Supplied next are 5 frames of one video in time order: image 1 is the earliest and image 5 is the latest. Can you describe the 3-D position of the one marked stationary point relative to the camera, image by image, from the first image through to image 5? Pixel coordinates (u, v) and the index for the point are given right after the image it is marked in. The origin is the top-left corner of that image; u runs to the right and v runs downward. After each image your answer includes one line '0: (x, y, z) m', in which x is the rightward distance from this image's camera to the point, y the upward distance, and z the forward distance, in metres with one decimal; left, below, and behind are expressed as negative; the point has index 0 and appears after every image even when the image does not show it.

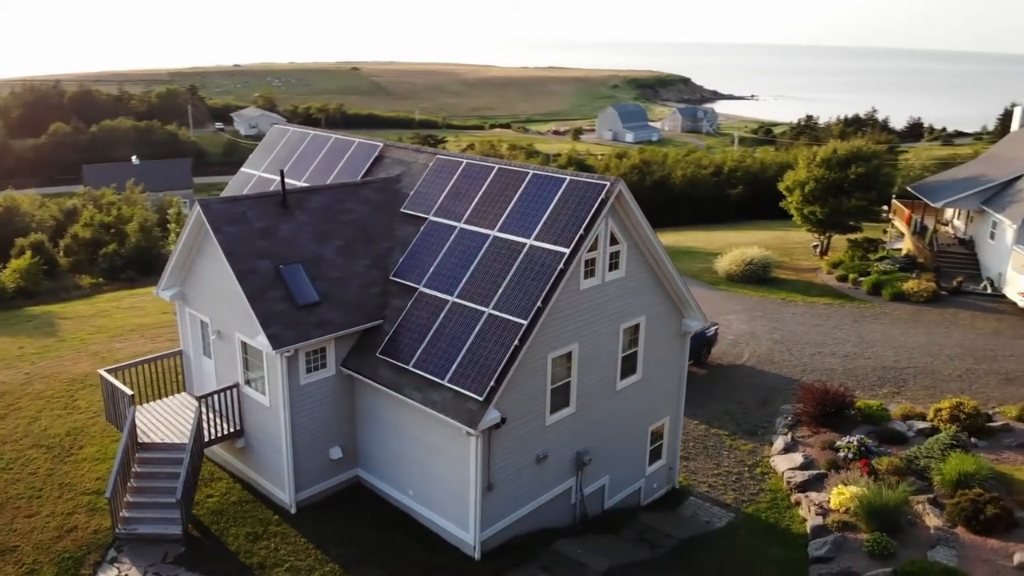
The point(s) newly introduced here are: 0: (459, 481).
0: (-0.8, -3.0, +13.6) m
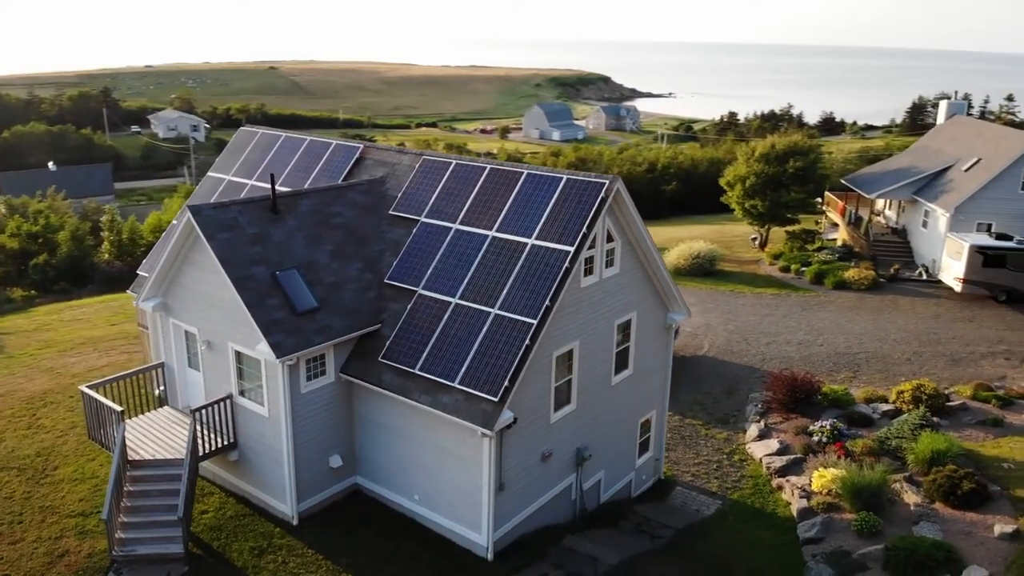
0: (-0.7, -3.0, +13.6) m
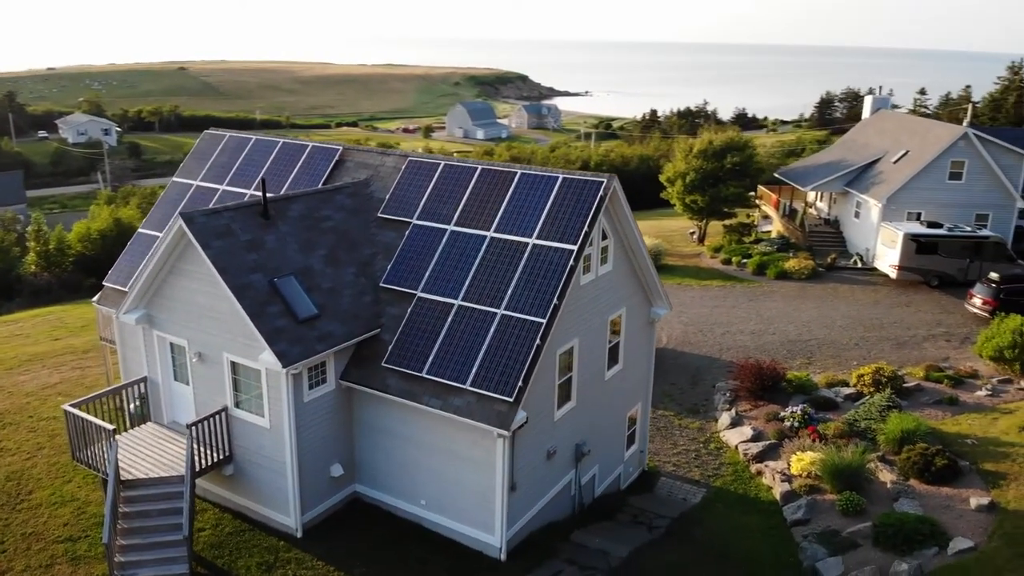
0: (-0.5, -3.1, +13.5) m
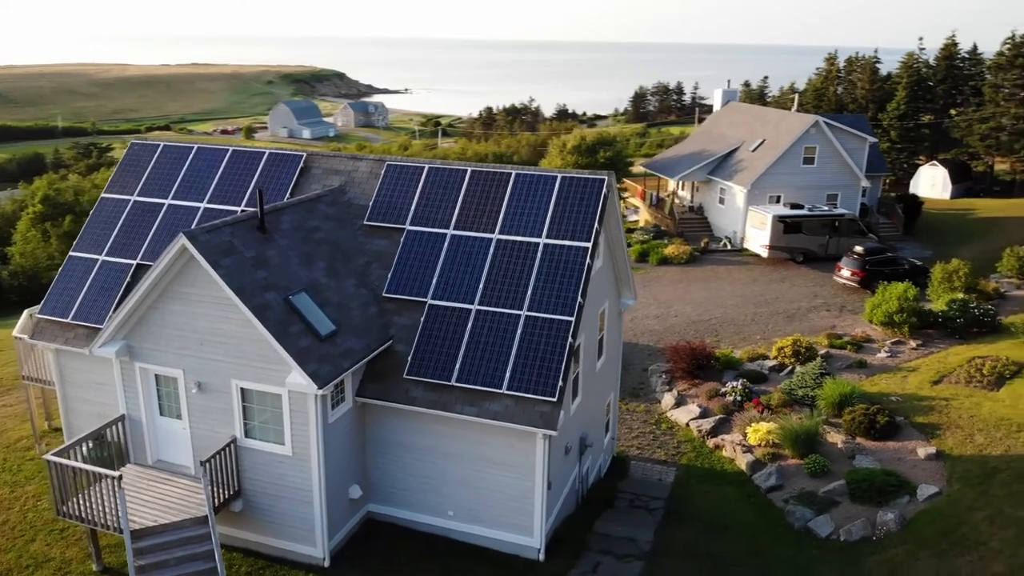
0: (+0.1, -3.1, +13.5) m
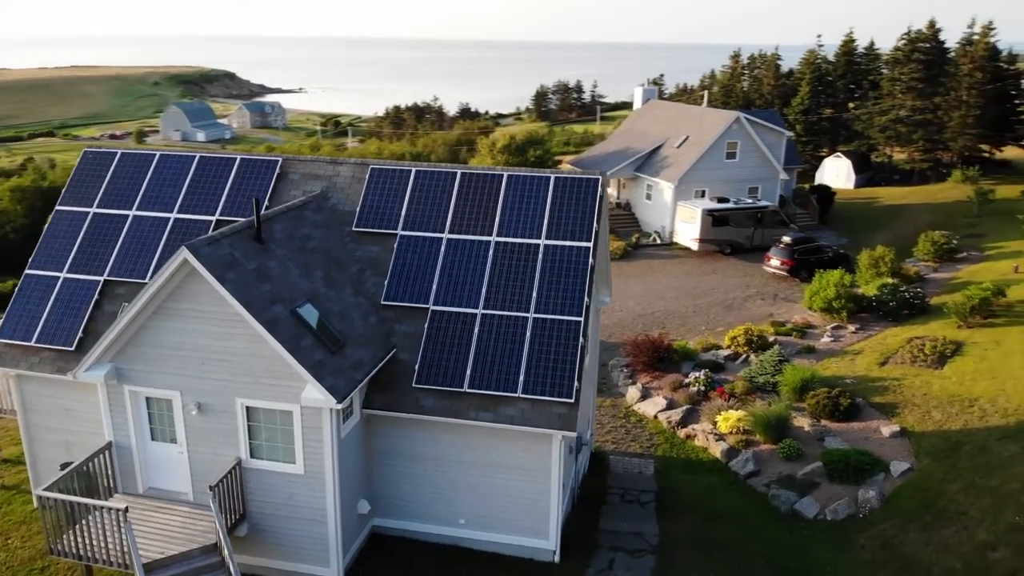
0: (+0.3, -3.1, +13.4) m
